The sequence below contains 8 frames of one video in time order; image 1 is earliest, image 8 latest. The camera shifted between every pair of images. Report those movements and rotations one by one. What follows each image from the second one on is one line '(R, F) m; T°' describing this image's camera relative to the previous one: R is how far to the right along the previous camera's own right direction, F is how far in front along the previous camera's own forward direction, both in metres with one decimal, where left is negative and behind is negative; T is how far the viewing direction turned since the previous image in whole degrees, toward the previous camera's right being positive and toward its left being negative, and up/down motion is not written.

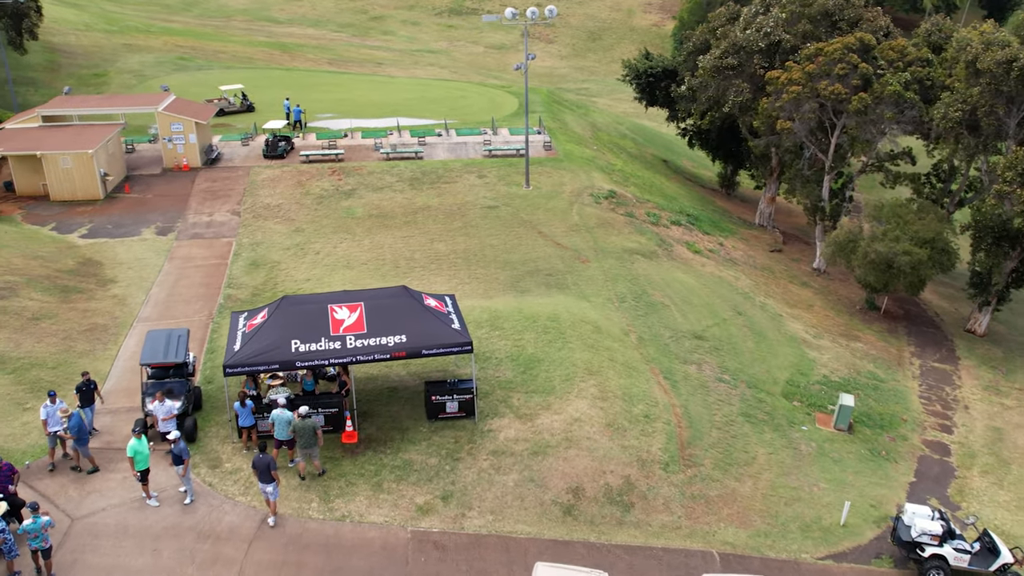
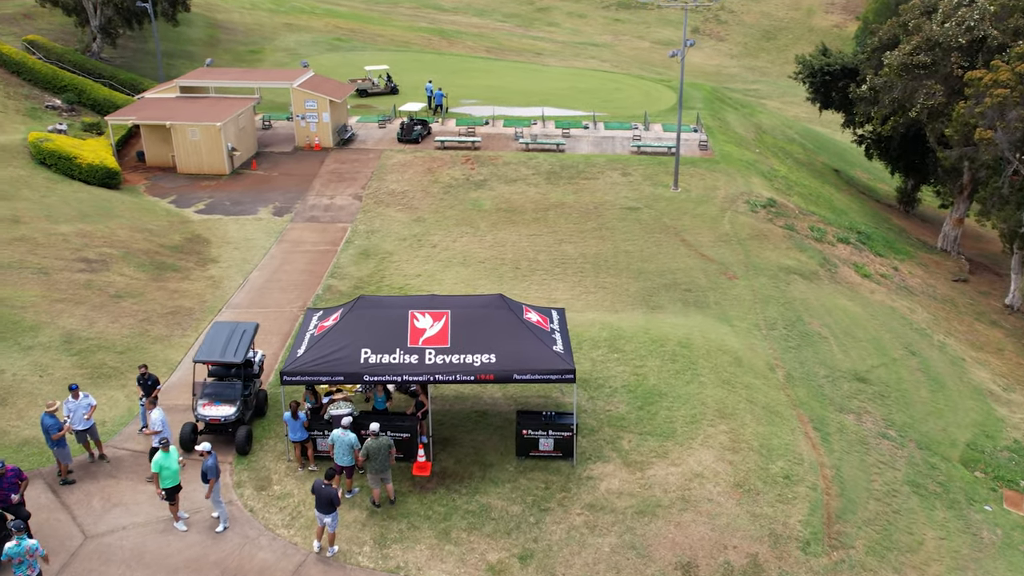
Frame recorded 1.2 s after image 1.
(+0.5, +3.0) m; -9°
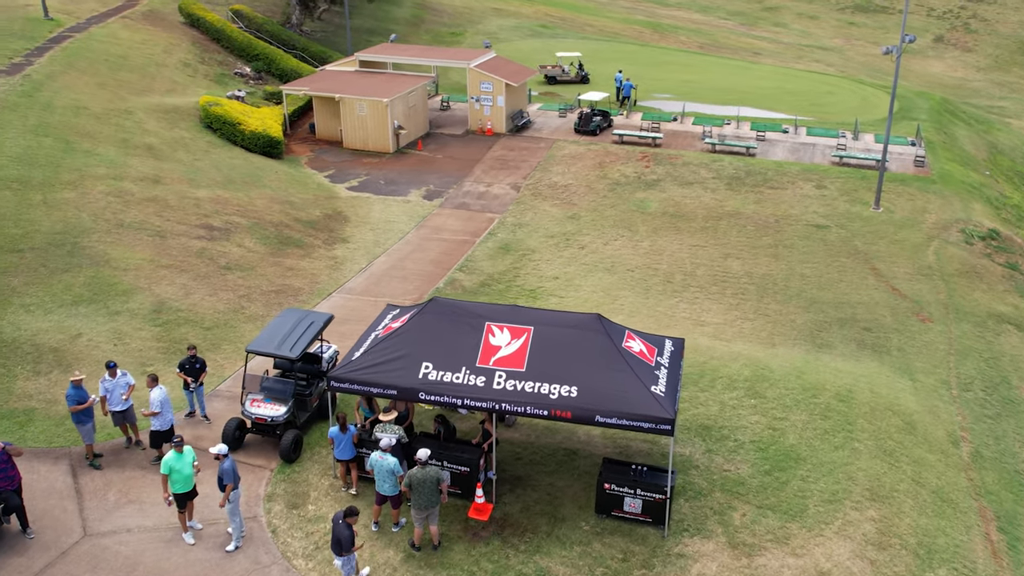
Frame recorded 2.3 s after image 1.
(+1.3, +2.7) m; -12°
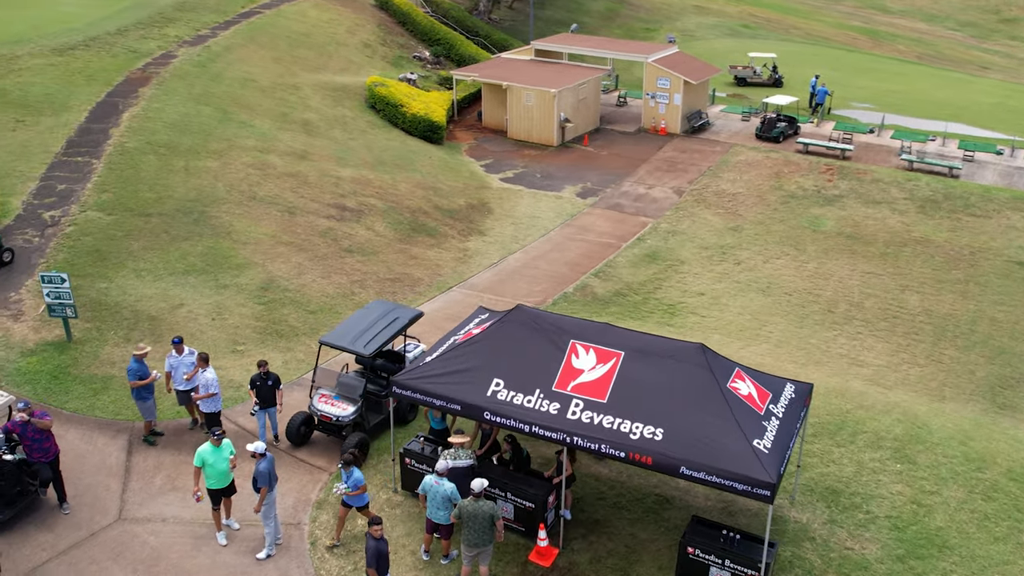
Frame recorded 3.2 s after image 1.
(+1.0, +1.7) m; -11°
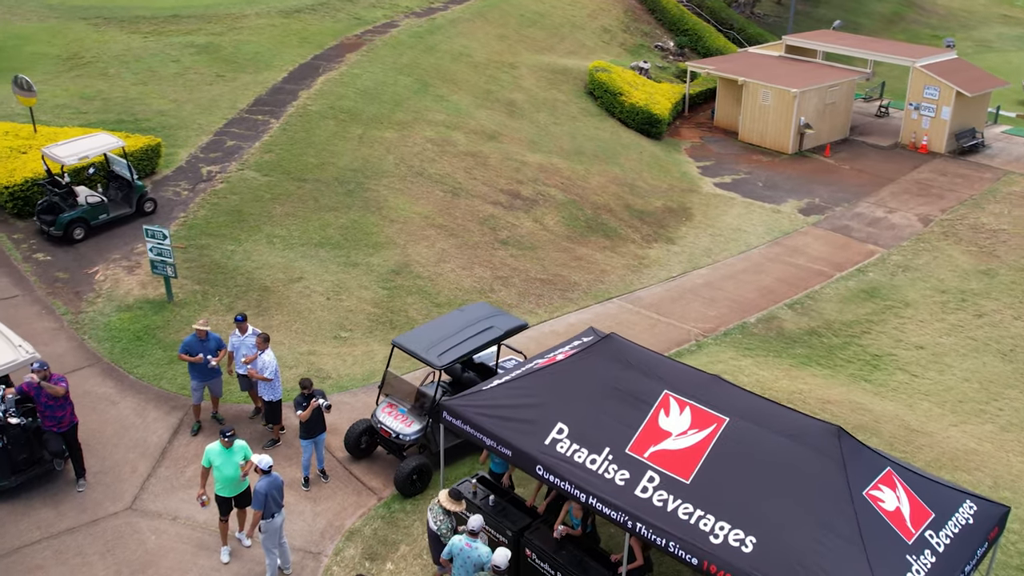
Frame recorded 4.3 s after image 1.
(+1.4, +2.4) m; -15°
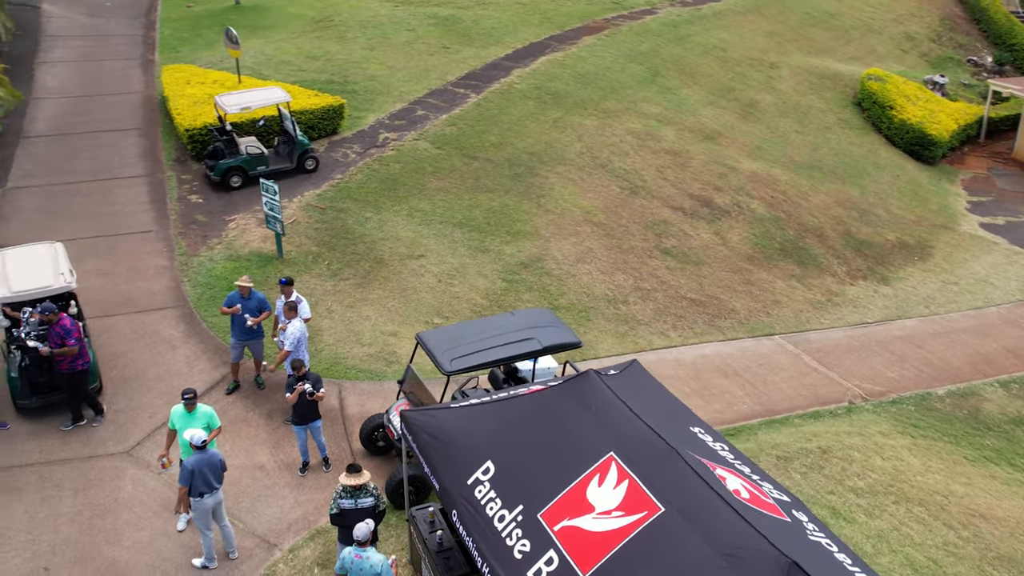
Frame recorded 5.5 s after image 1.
(+2.4, +1.8) m; -19°
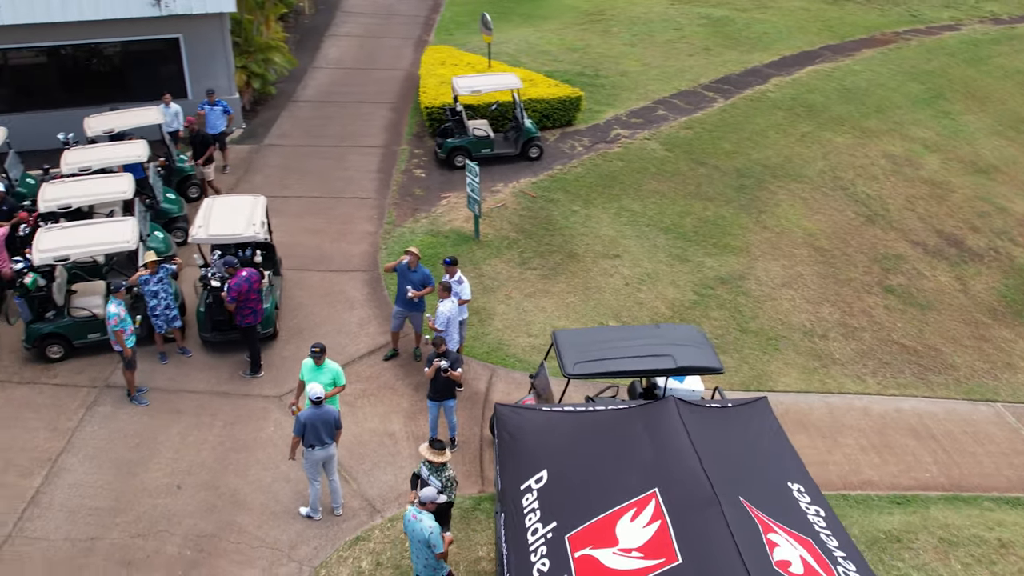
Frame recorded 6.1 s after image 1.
(+1.3, +0.4) m; -17°
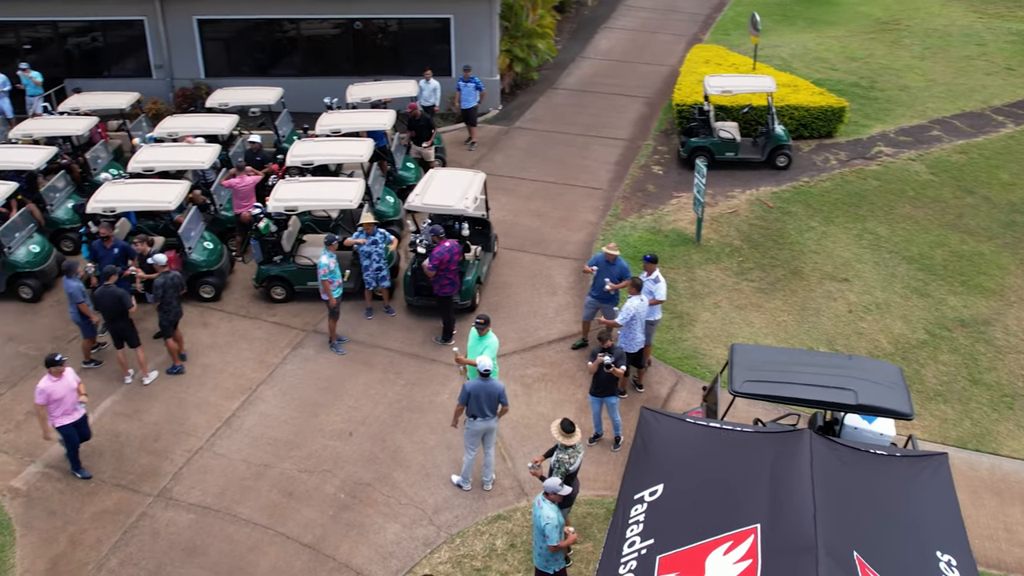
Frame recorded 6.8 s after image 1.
(+0.9, +0.2) m; -16°
